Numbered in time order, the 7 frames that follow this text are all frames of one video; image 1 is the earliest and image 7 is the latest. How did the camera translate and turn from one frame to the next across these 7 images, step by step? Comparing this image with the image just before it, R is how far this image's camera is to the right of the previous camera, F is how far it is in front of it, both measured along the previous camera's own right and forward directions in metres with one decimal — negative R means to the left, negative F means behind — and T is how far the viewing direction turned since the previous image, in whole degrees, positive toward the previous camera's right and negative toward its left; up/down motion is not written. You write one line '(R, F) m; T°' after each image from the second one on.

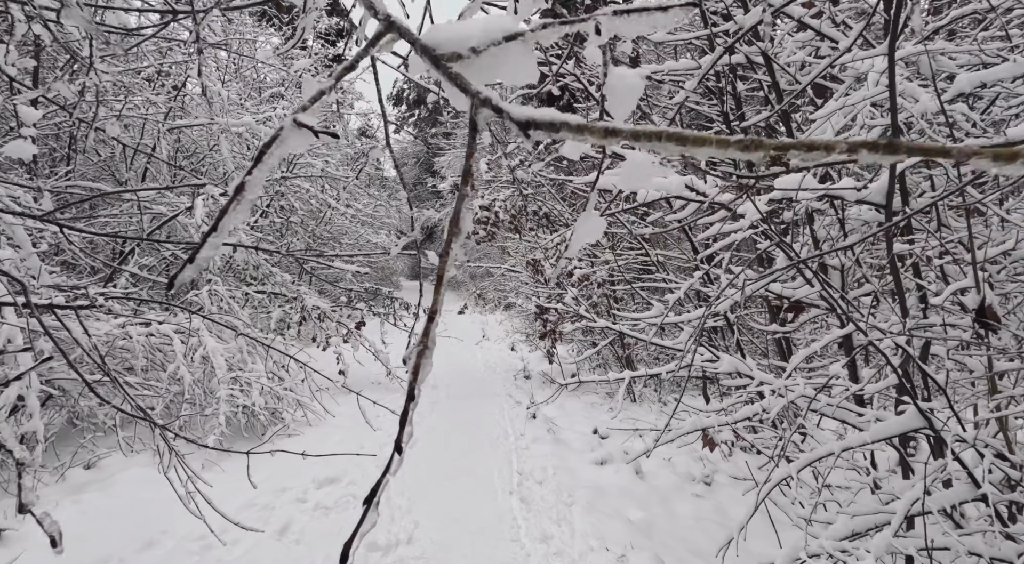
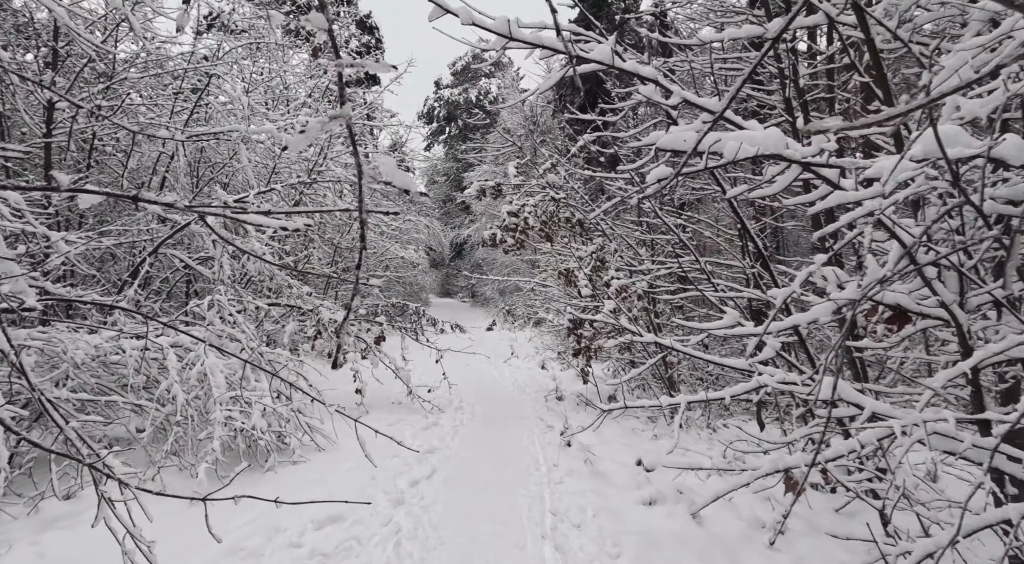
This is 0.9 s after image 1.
(0.0, +0.6) m; -2°
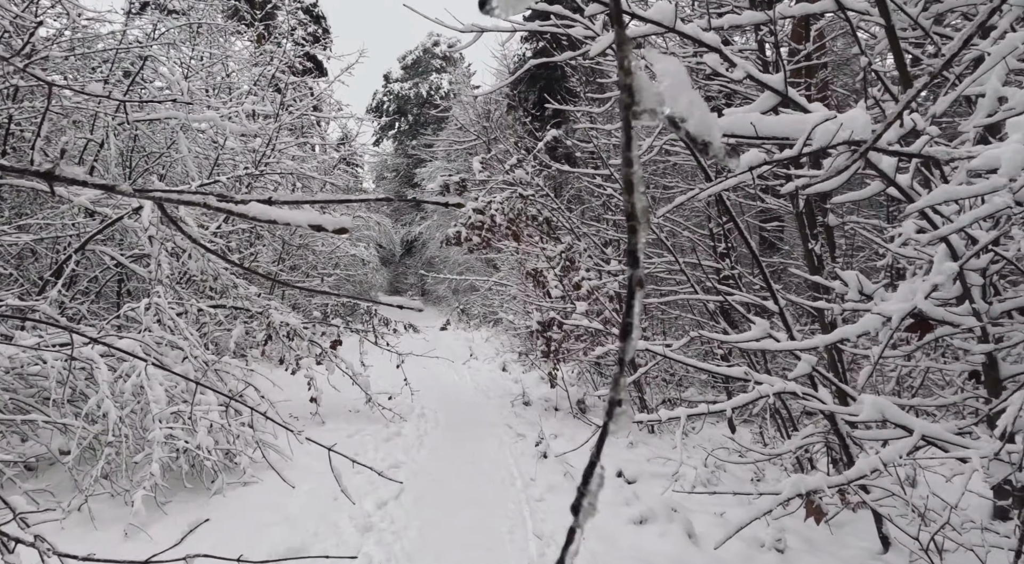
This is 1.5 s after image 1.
(-0.2, +0.4) m; +4°
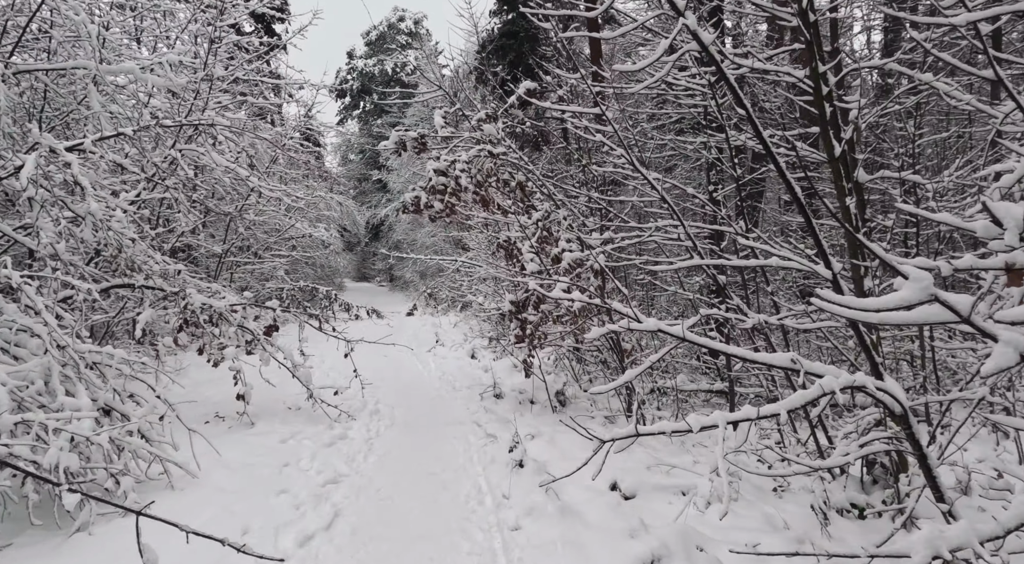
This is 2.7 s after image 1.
(0.0, +1.0) m; +2°
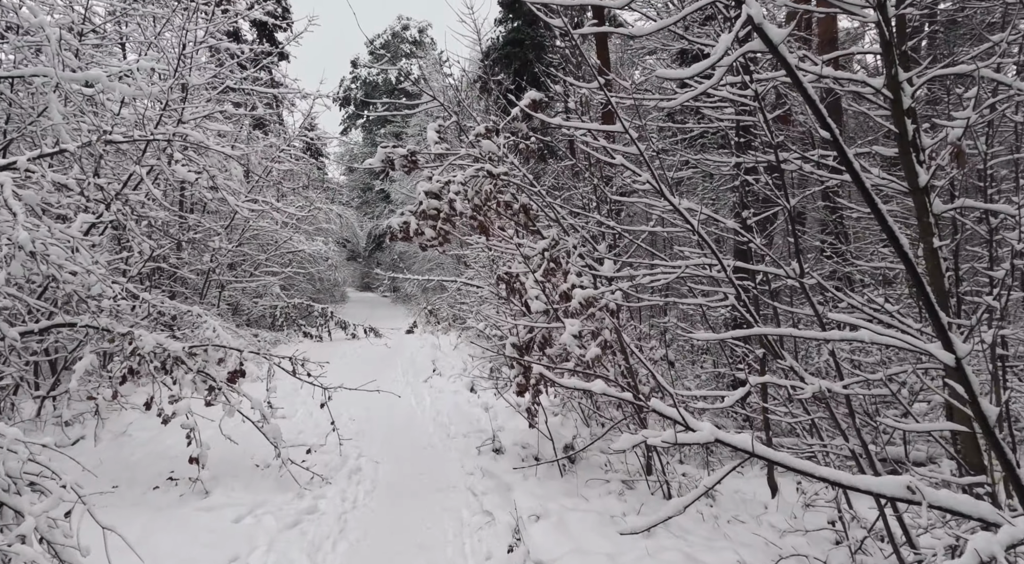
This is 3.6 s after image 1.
(0.0, +0.8) m; 0°
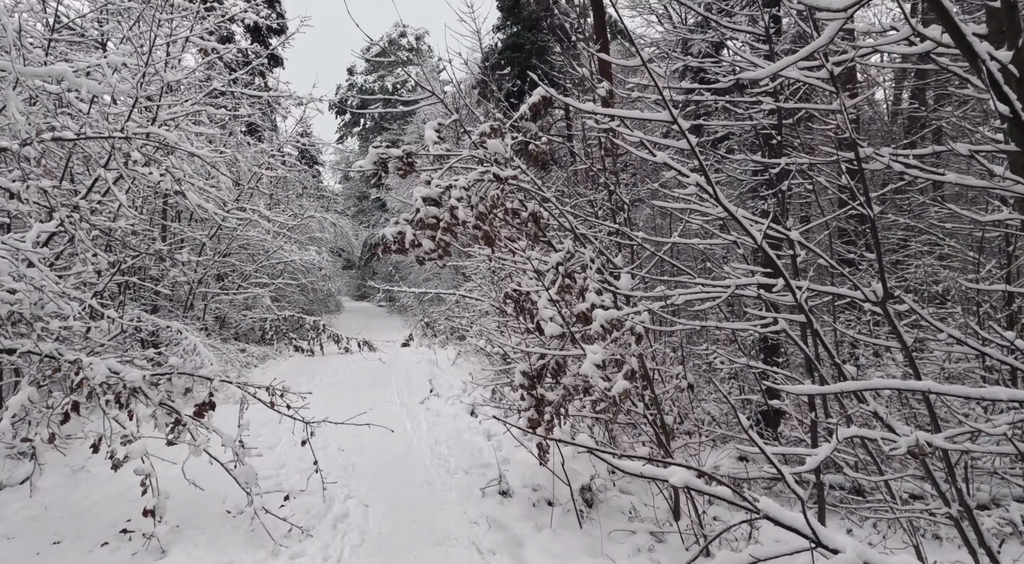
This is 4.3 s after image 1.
(-0.1, +0.7) m; 0°
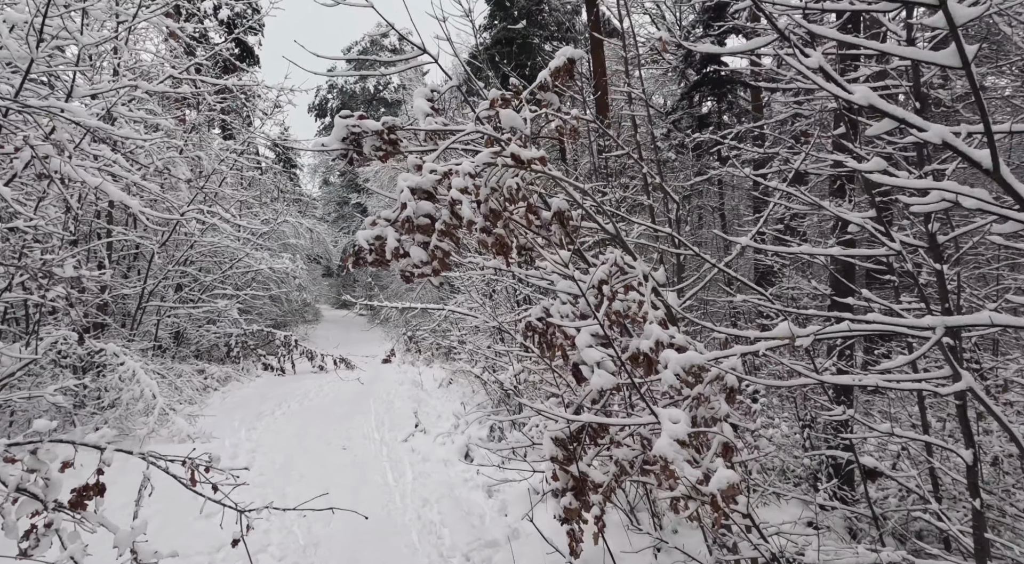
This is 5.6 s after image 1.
(-0.2, +1.4) m; +1°
